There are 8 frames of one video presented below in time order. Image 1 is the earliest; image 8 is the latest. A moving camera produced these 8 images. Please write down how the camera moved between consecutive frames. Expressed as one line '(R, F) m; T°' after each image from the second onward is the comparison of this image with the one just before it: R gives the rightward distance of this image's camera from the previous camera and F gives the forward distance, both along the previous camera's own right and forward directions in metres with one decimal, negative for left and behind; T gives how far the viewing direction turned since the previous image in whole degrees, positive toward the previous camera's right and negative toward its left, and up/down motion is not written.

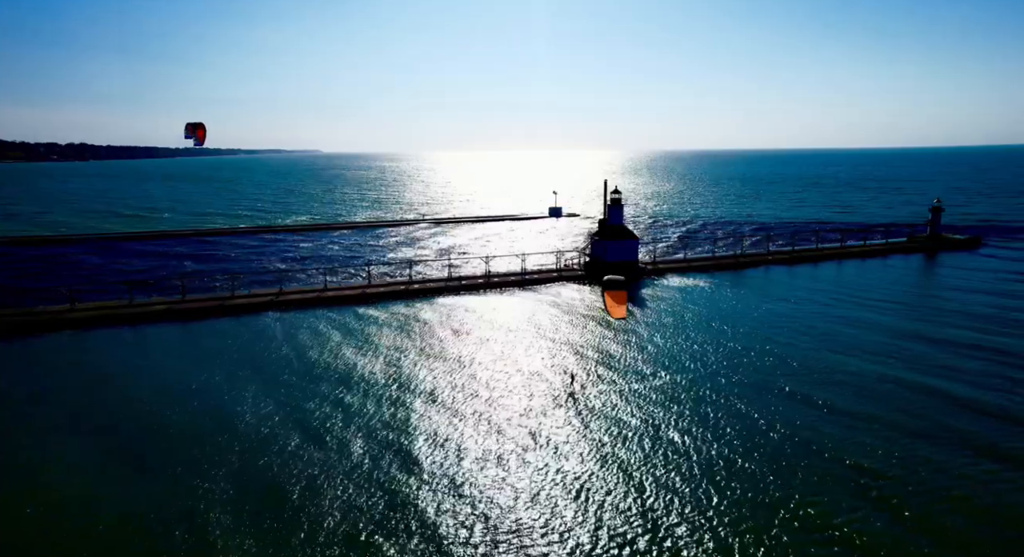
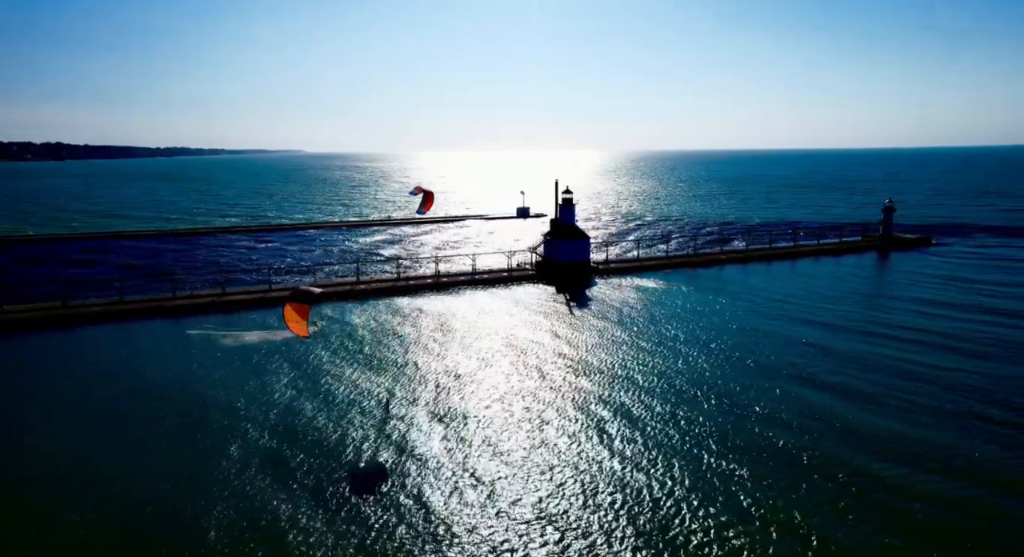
(+2.2, +0.1) m; +1°
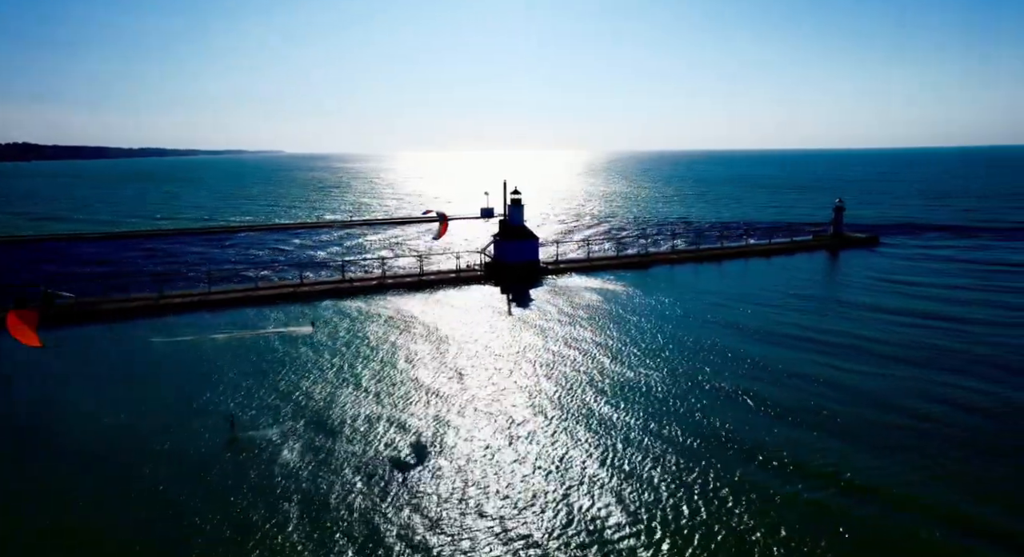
(+2.0, +0.2) m; +1°
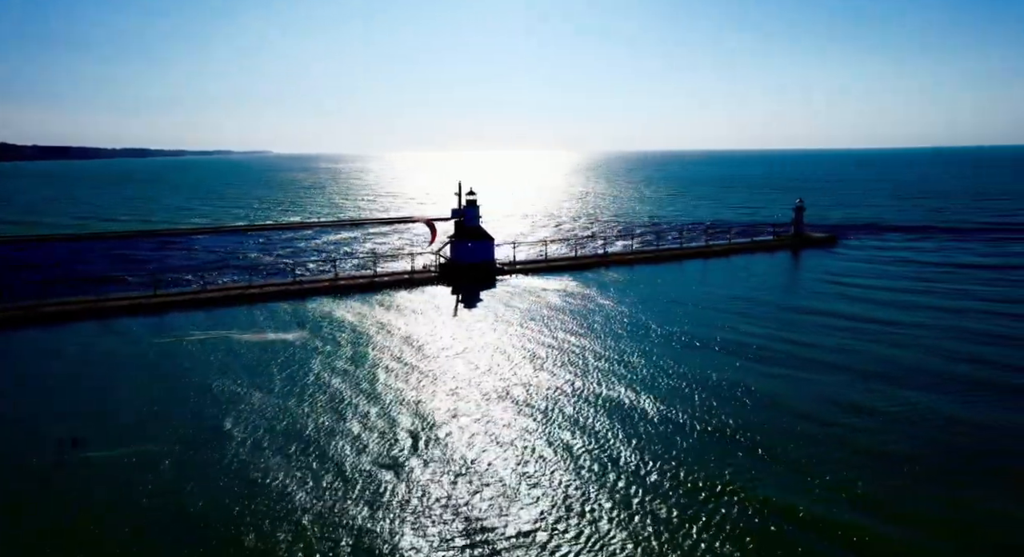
(+2.1, +0.1) m; +1°
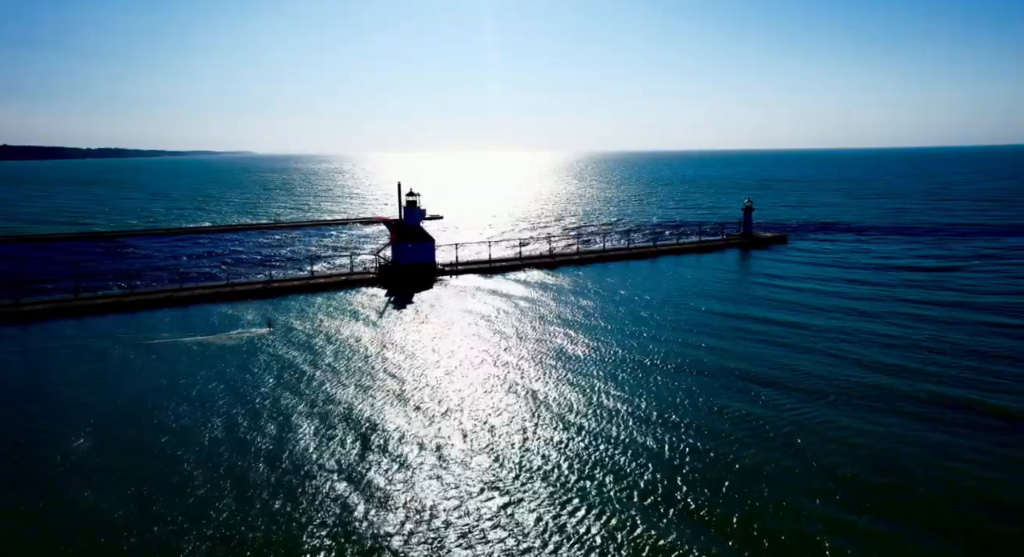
(+2.4, +0.4) m; +1°
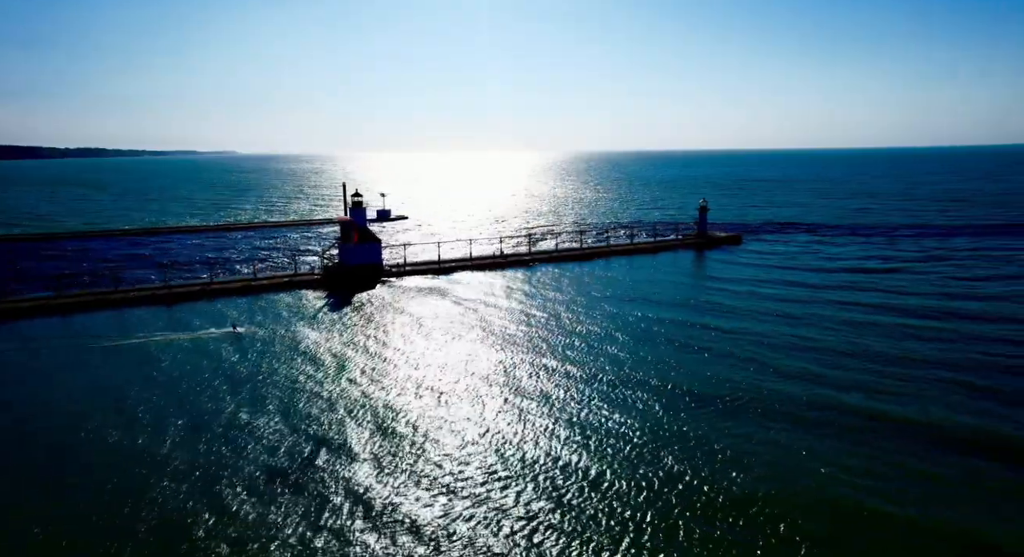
(+2.2, +0.3) m; +1°
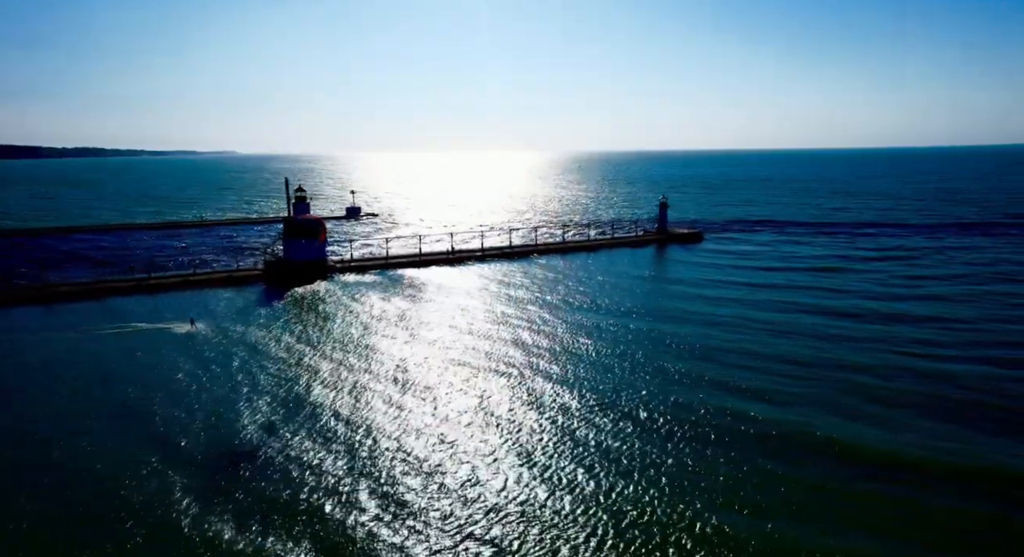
(+2.8, +0.7) m; 0°
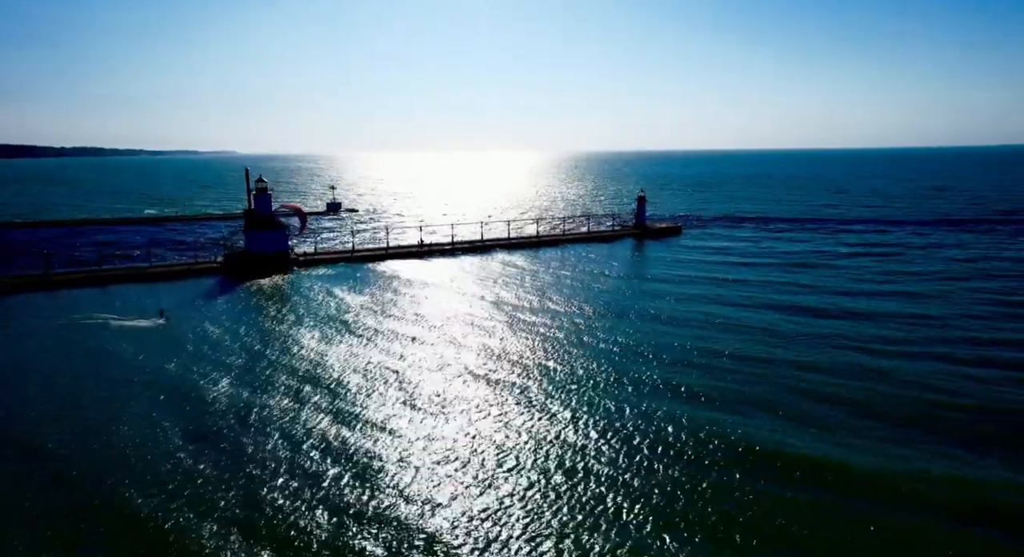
(+1.6, +1.1) m; 0°
